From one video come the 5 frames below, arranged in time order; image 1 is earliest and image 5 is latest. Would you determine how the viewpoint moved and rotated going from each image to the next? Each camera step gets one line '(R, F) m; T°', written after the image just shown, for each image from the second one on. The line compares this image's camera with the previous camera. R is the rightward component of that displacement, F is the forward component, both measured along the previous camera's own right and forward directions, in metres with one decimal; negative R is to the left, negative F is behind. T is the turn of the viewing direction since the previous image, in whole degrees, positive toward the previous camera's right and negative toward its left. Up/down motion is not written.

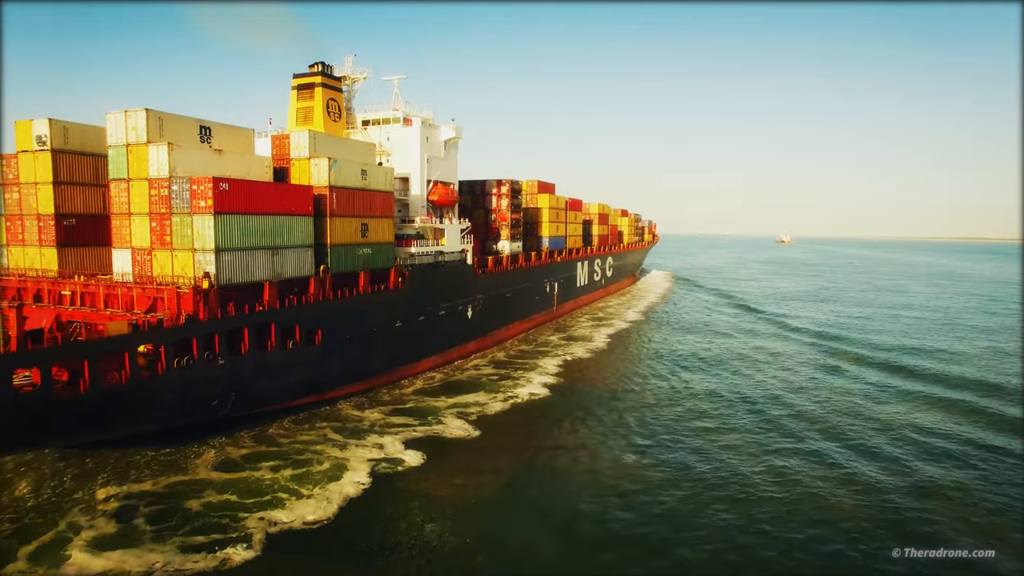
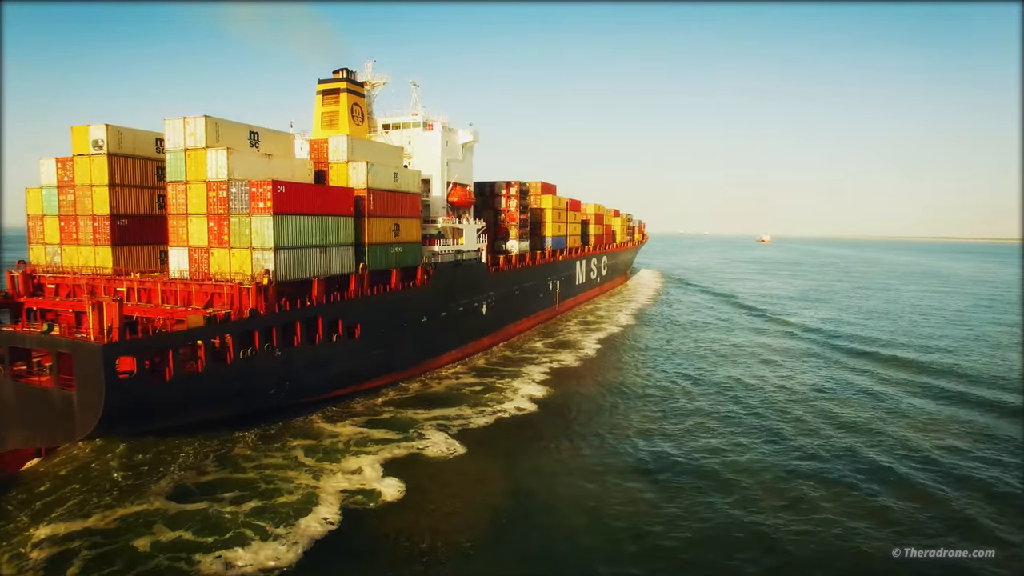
(-1.8, -1.5) m; +1°
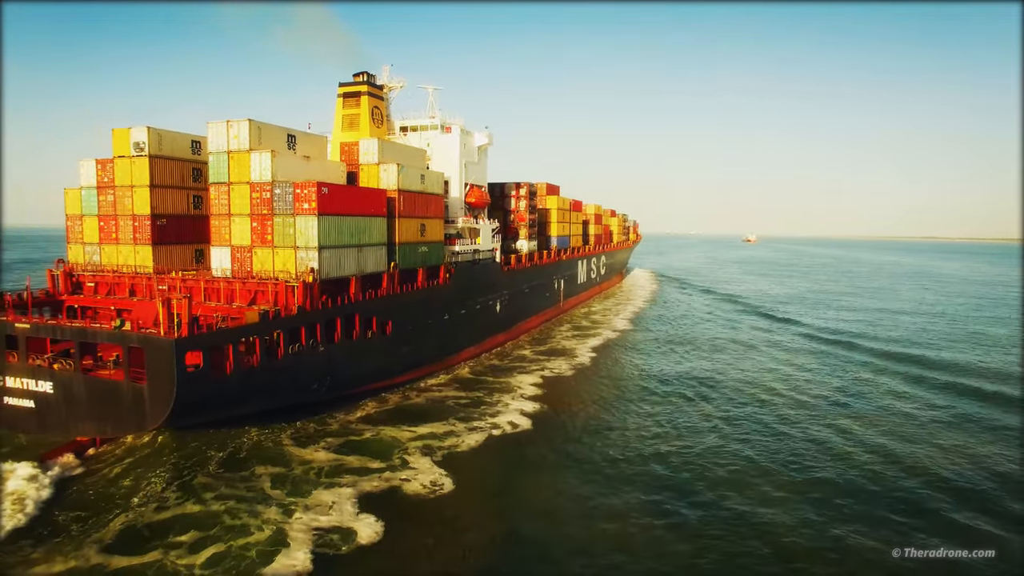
(-1.6, -0.9) m; +1°
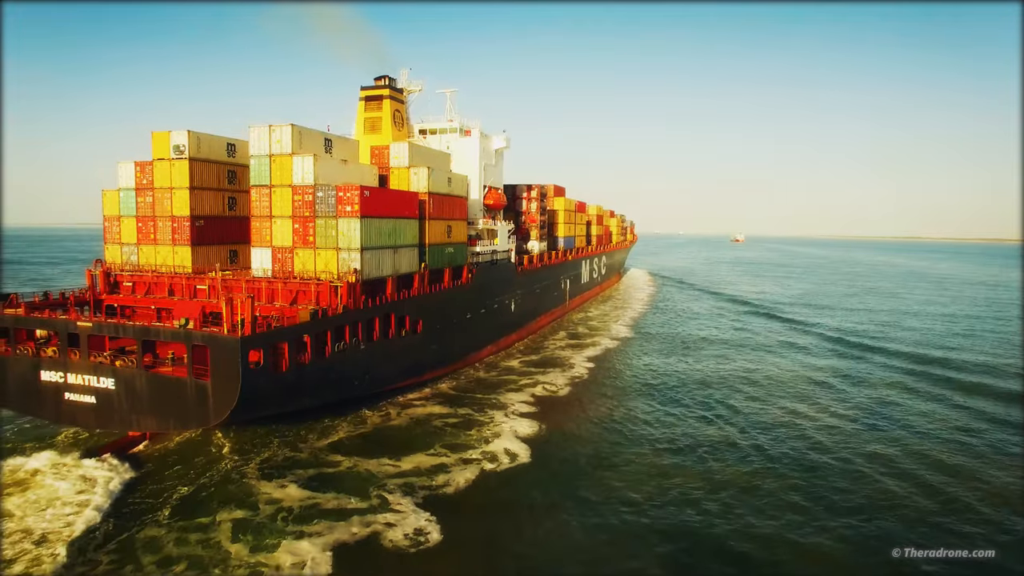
(-1.6, -0.7) m; +1°
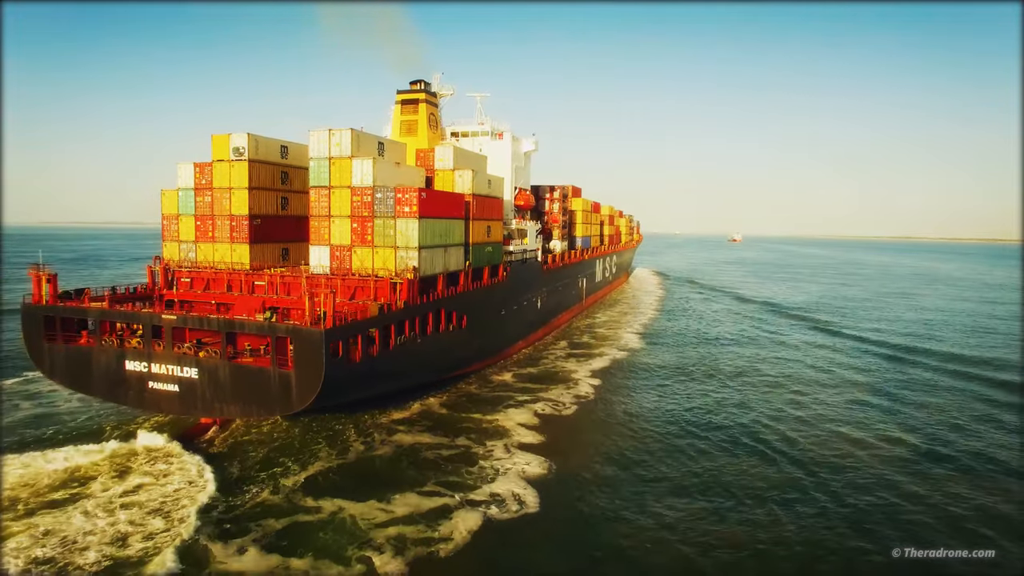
(-2.0, -1.0) m; 0°
